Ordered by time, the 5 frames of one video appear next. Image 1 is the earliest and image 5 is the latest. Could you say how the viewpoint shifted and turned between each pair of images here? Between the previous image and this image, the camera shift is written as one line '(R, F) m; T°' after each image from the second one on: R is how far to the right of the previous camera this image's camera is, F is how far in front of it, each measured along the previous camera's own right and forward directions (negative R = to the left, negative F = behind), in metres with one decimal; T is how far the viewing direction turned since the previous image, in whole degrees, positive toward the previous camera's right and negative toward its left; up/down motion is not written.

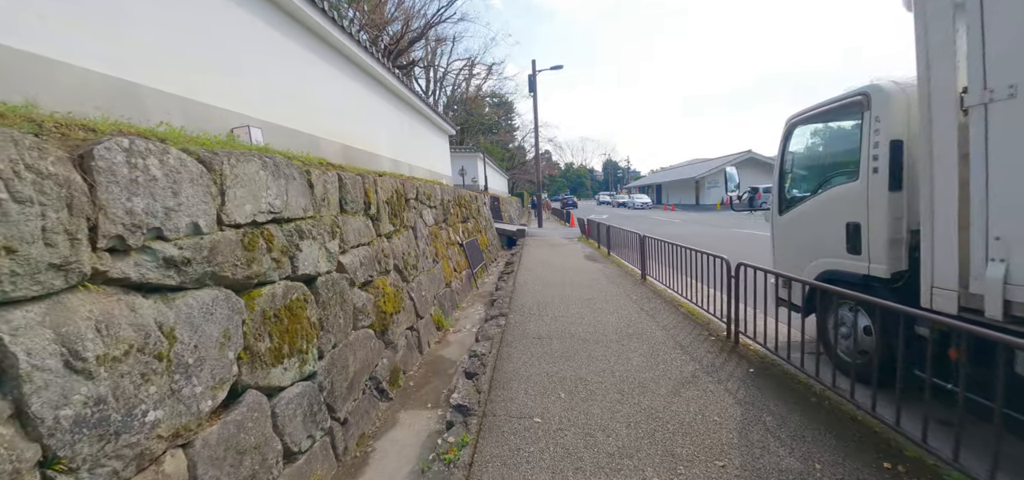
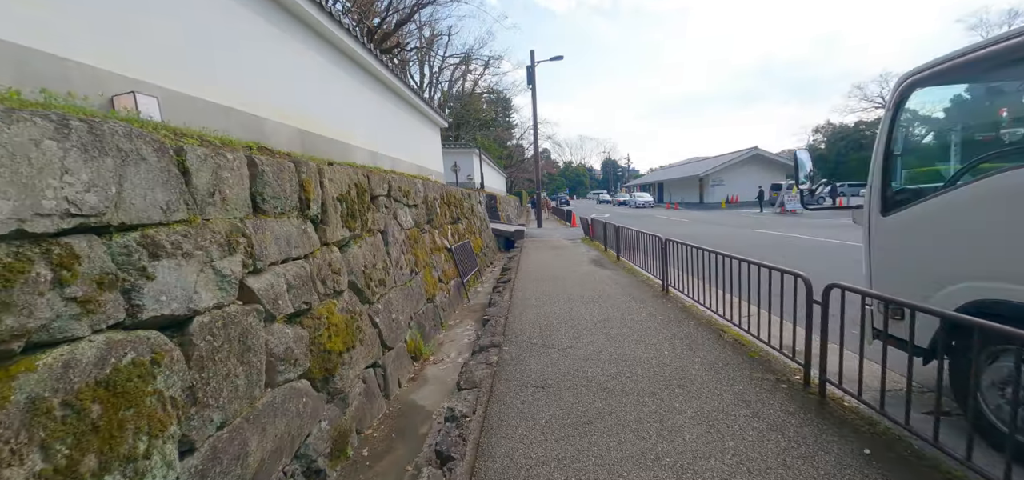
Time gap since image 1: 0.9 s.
(0.0, +1.3) m; 0°
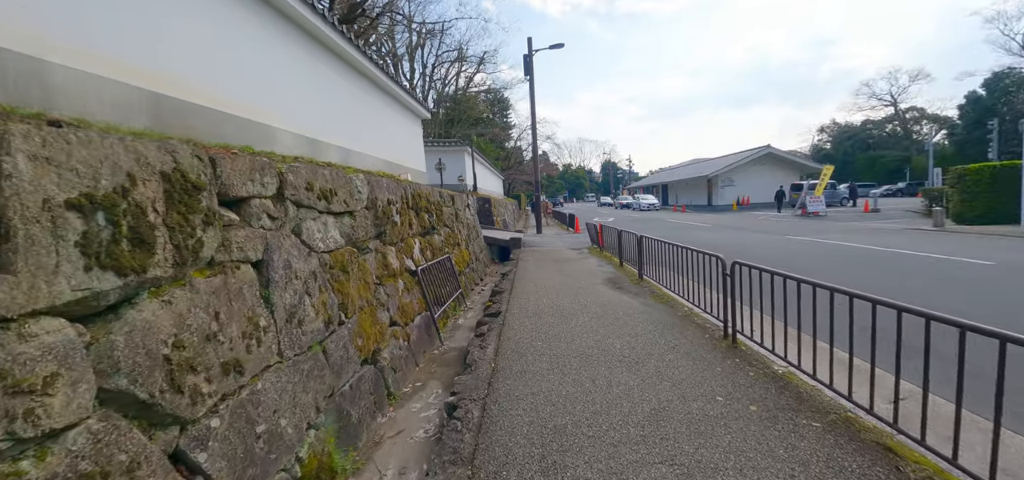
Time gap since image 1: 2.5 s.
(+0.1, +2.1) m; 0°
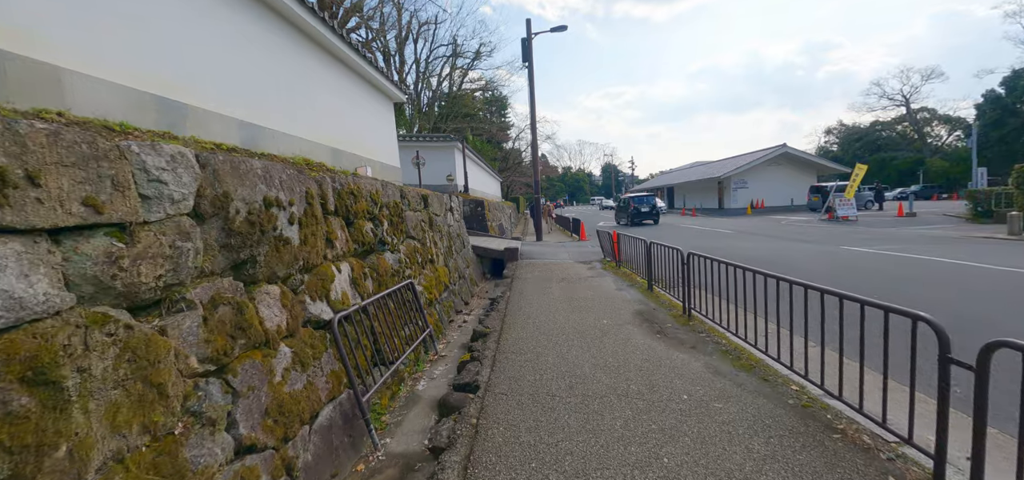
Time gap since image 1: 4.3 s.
(+0.1, +2.2) m; 0°
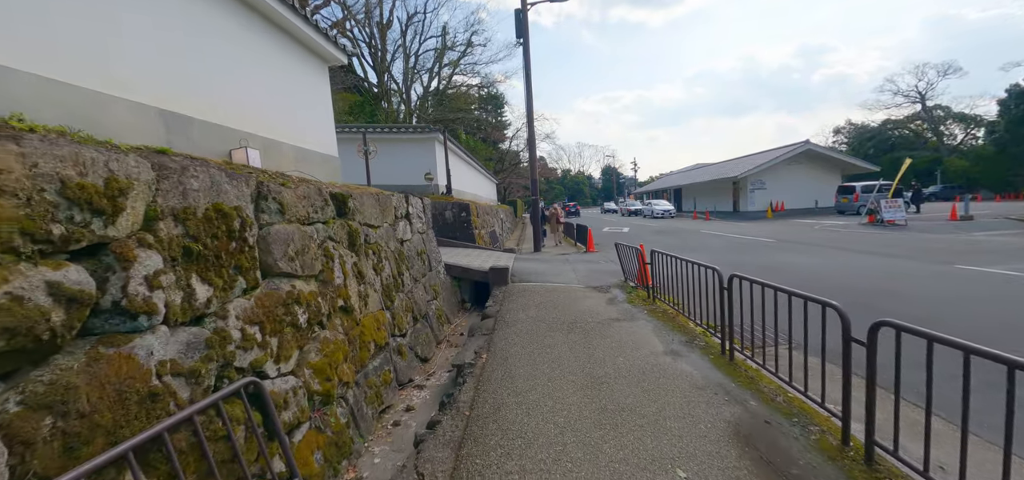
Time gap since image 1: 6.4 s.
(+0.2, +2.6) m; 0°
